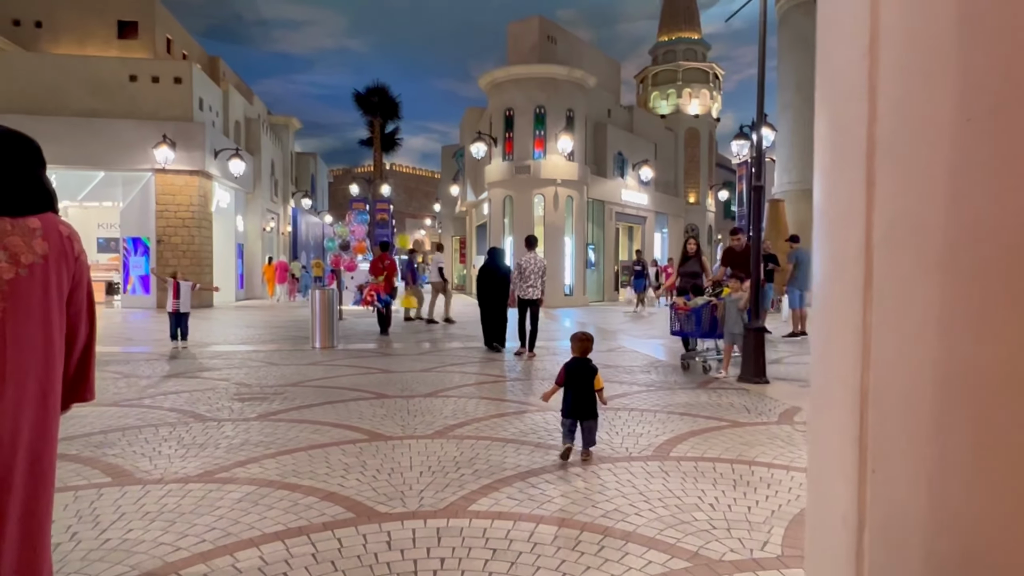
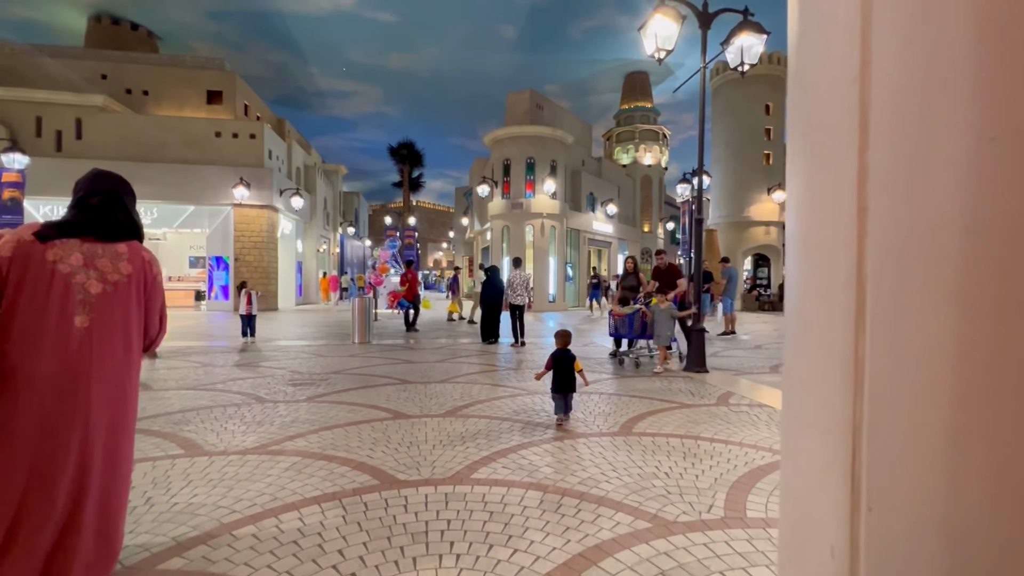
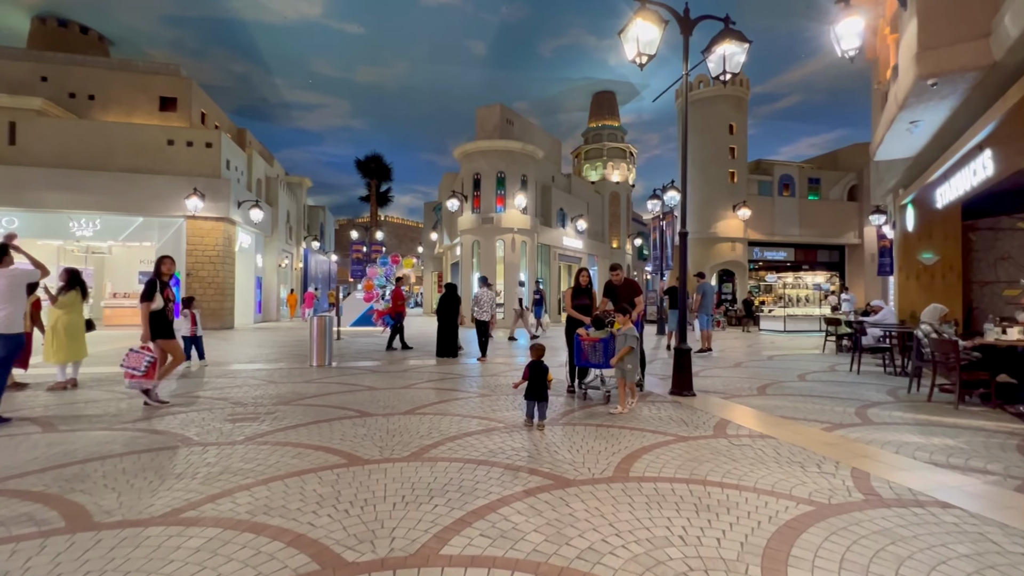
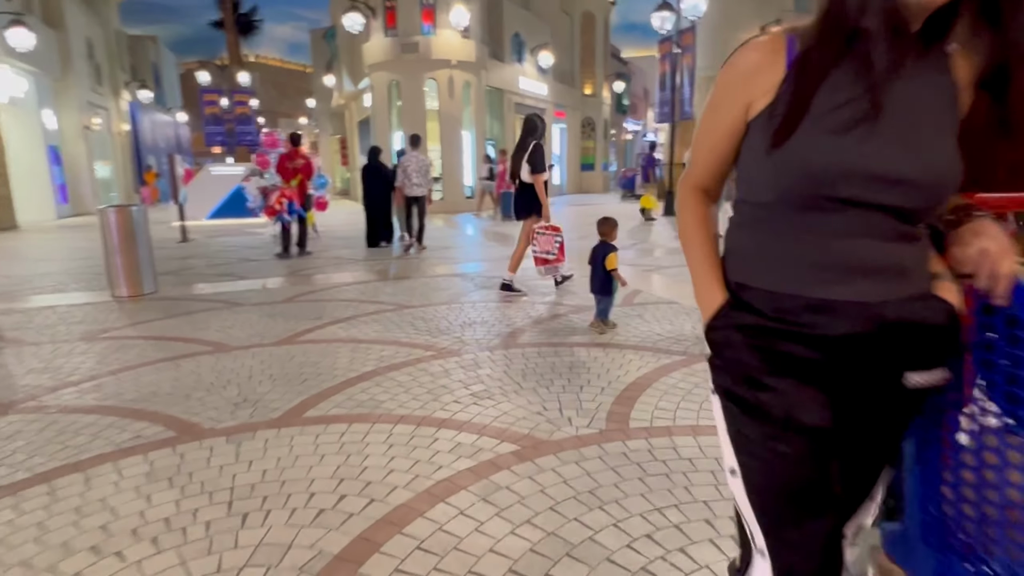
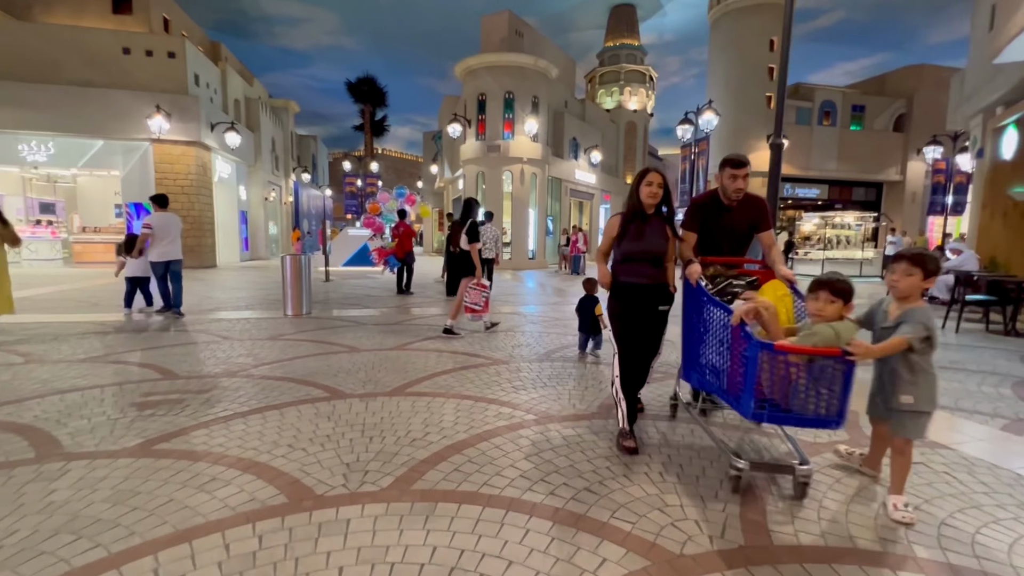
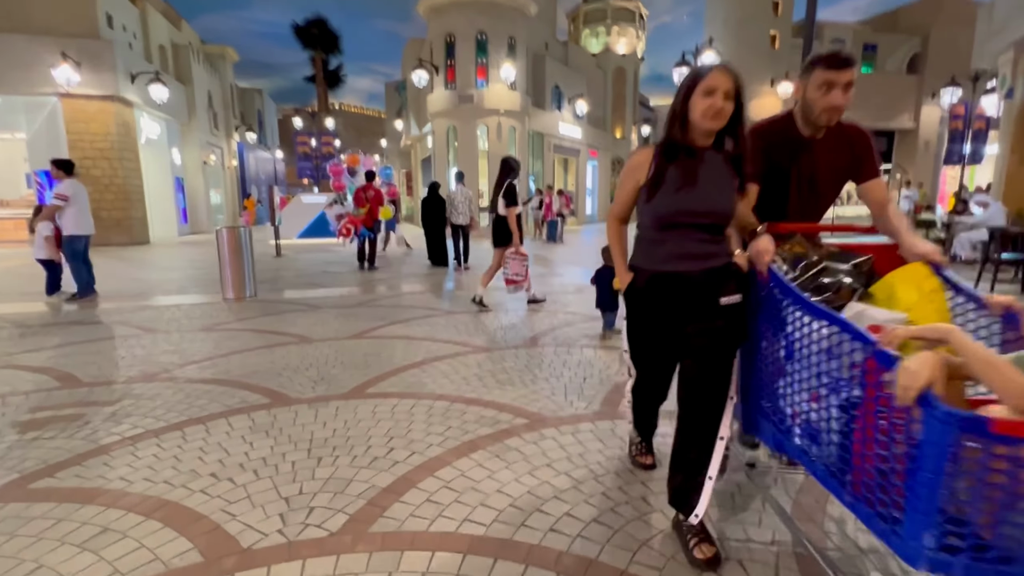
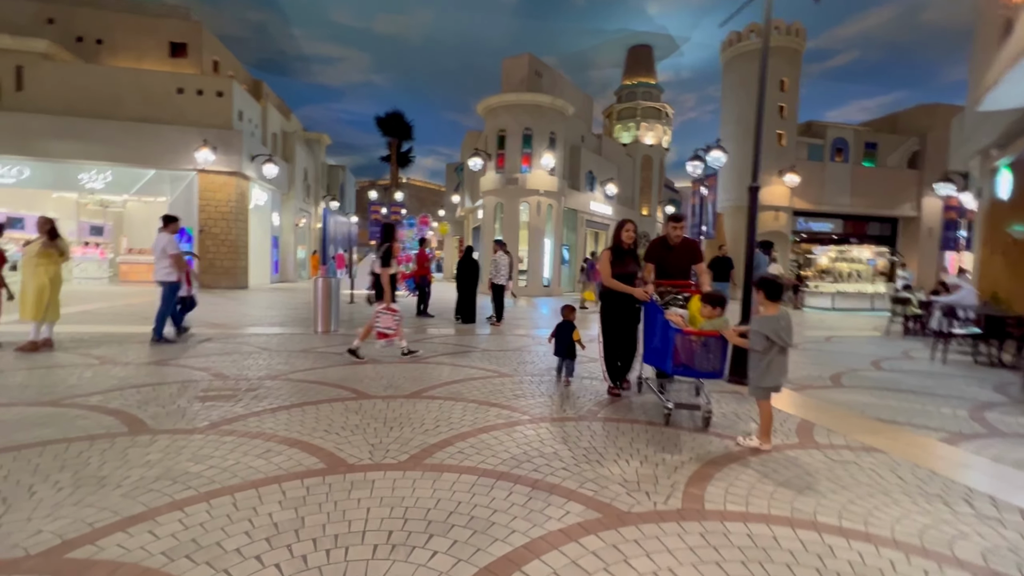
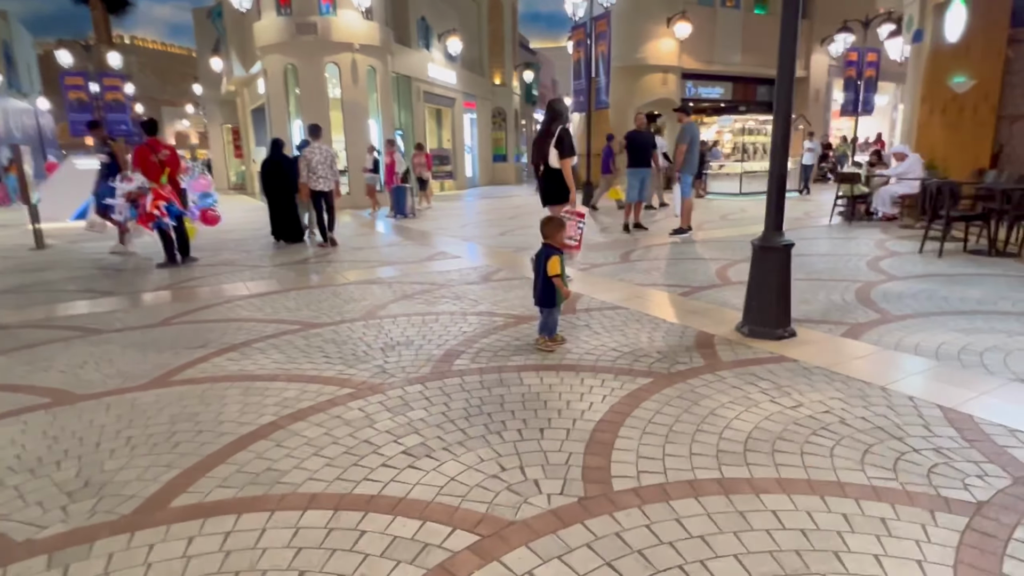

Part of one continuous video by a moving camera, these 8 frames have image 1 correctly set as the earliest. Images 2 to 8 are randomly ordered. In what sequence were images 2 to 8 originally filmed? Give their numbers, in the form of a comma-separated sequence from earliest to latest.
2, 3, 7, 5, 6, 4, 8
